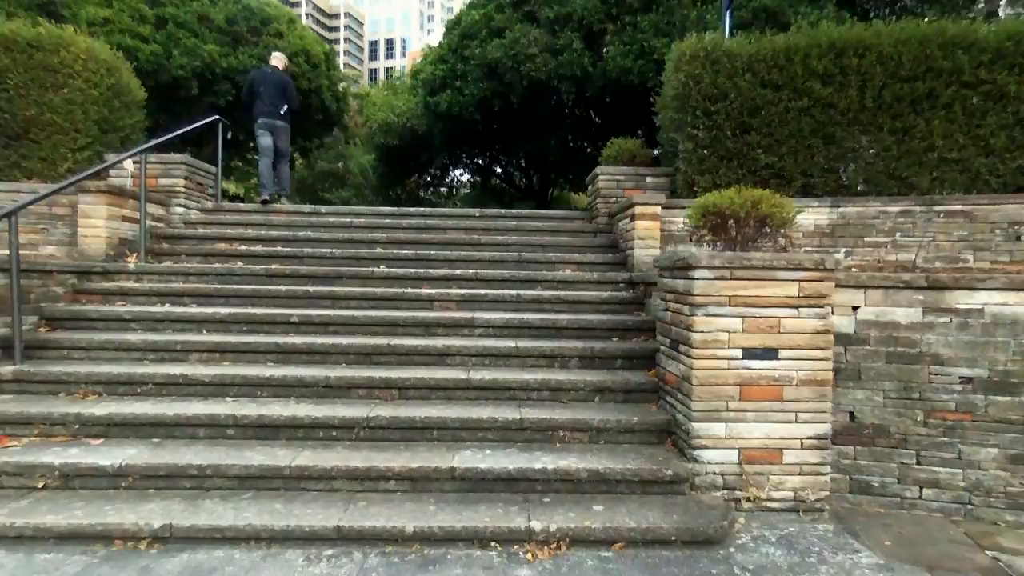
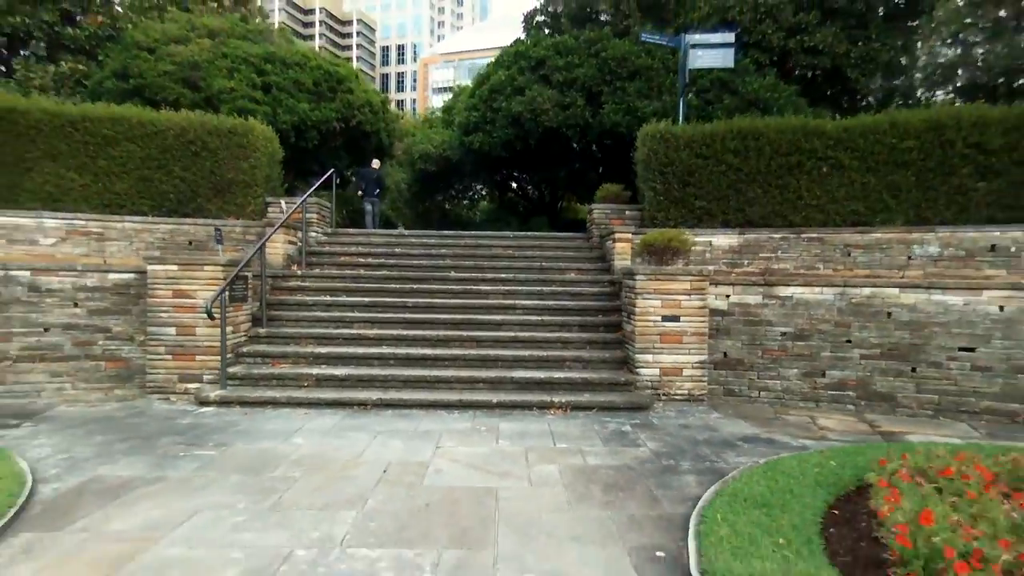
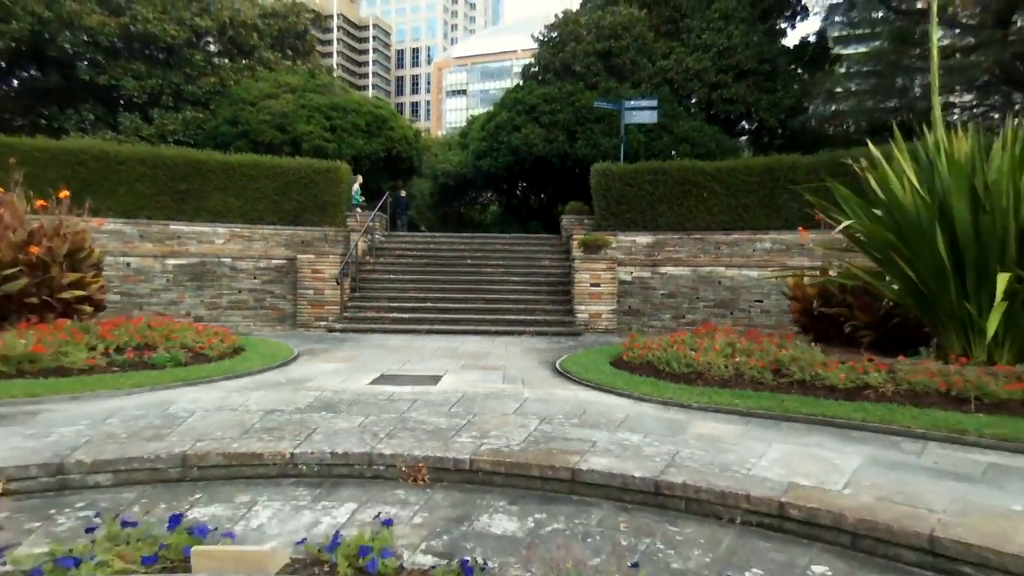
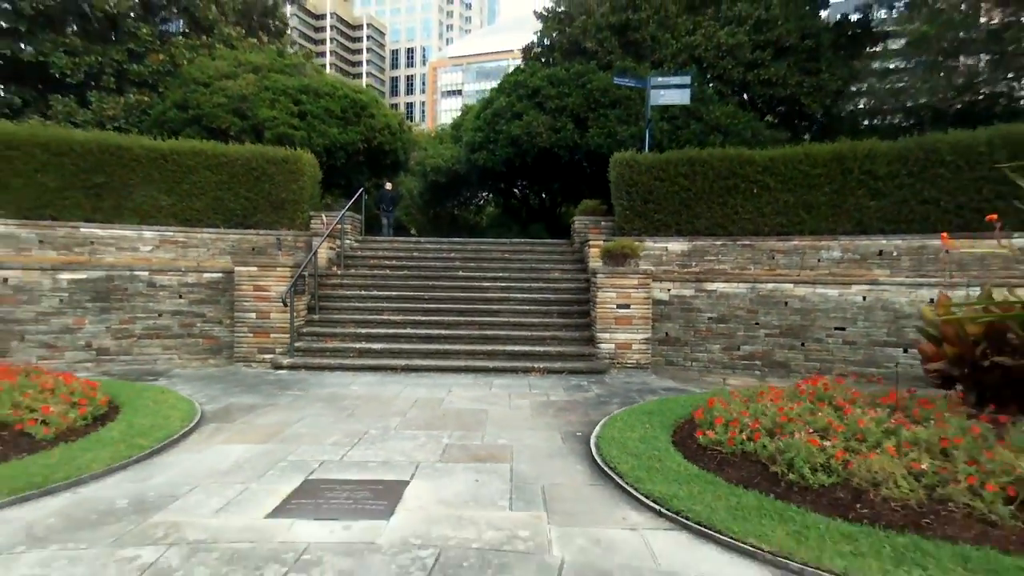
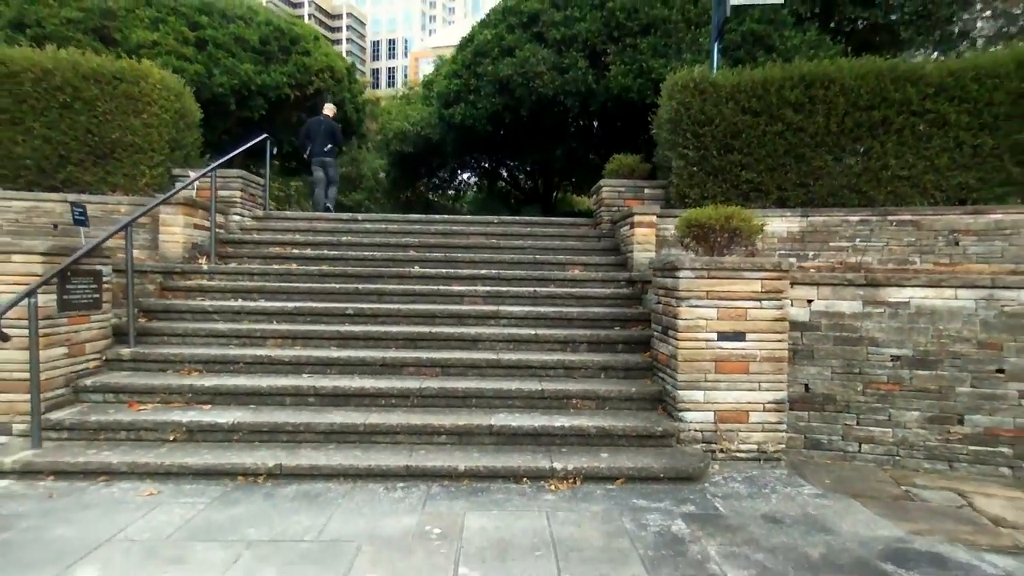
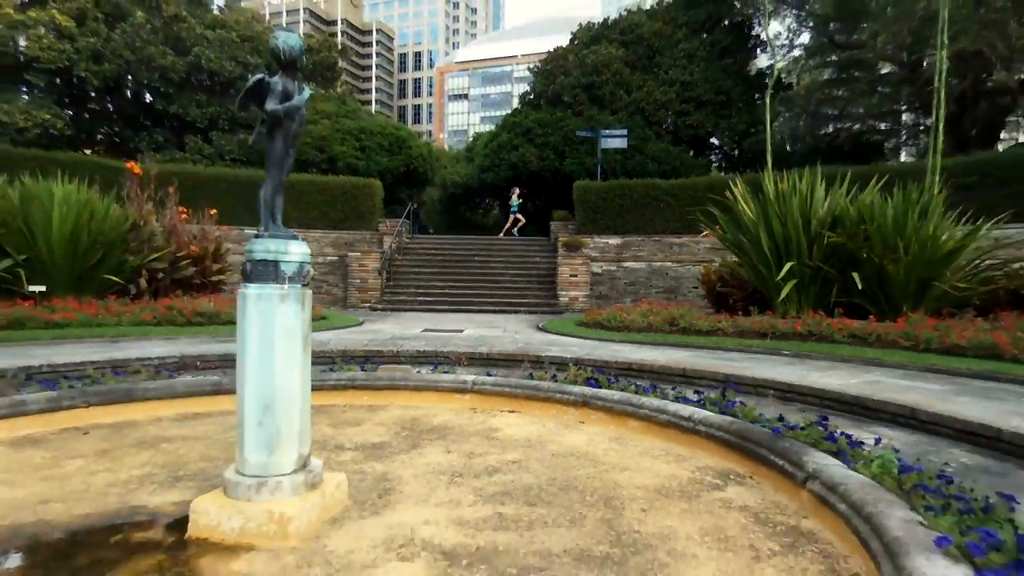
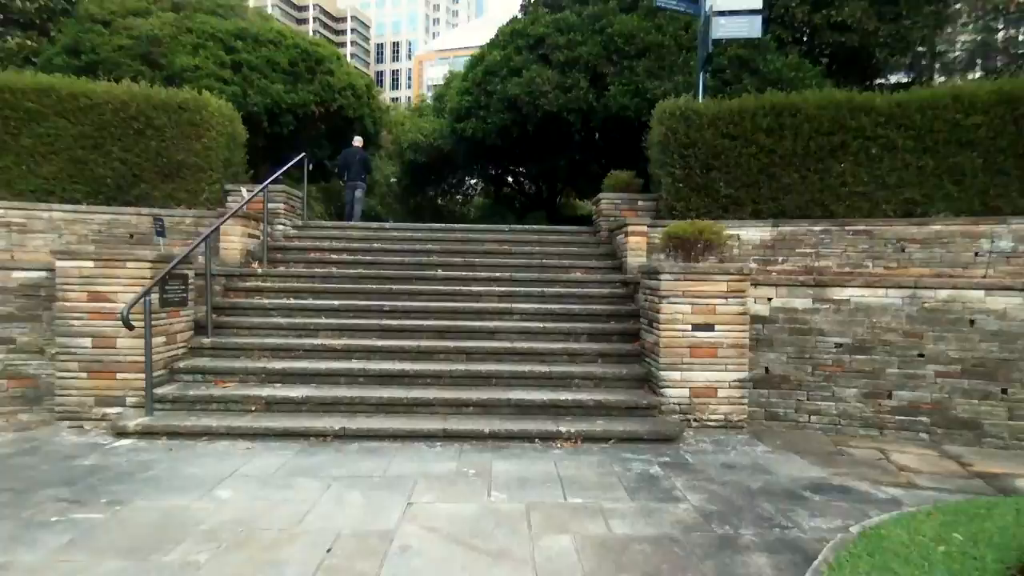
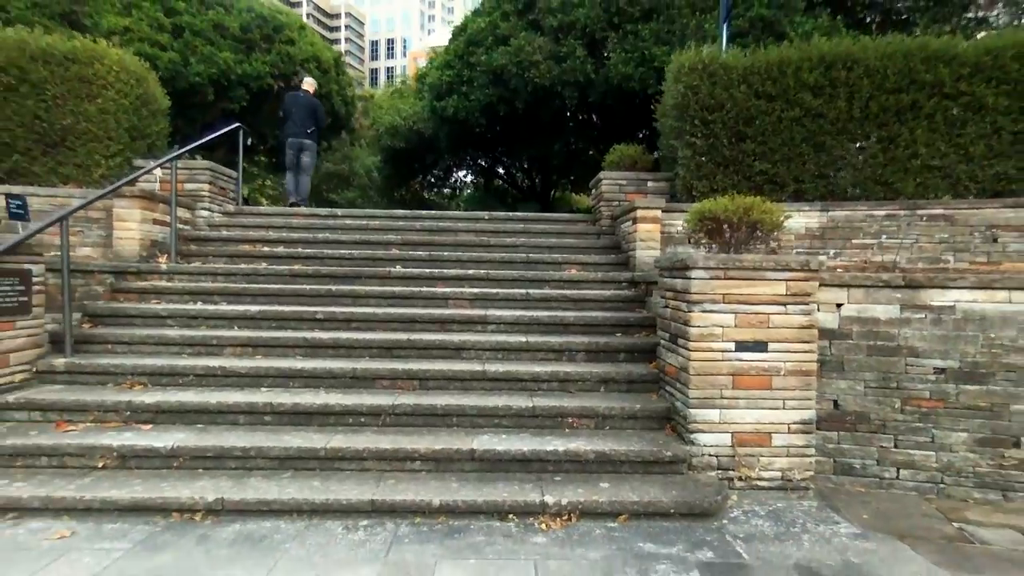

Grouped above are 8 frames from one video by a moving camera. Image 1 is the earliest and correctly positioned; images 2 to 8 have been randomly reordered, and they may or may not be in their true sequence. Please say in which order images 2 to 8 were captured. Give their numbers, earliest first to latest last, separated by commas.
8, 5, 7, 2, 4, 3, 6
